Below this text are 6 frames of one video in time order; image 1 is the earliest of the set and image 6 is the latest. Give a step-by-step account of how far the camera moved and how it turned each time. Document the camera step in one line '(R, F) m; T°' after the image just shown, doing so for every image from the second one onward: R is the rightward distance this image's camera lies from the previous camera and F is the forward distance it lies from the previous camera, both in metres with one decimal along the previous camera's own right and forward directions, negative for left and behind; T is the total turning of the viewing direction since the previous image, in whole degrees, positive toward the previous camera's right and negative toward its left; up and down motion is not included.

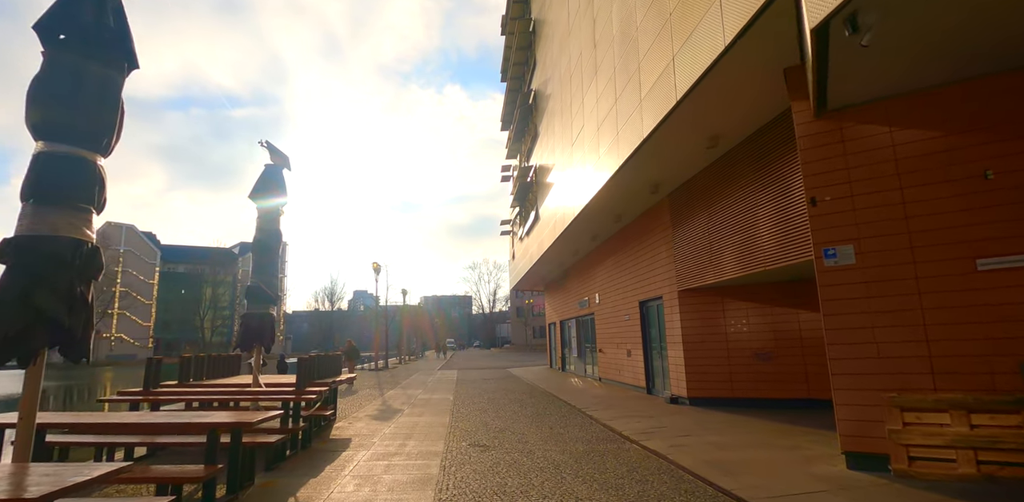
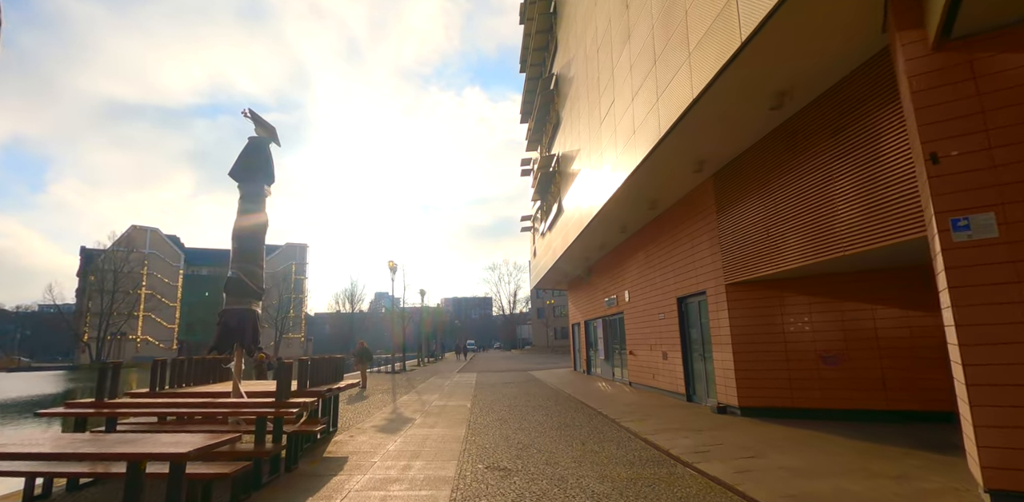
(-0.1, +1.2) m; -2°
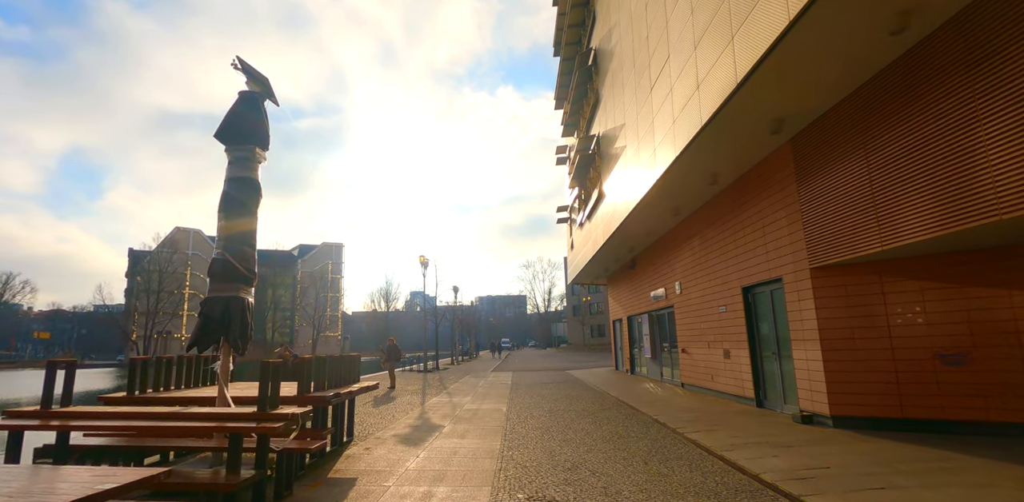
(-0.1, +1.3) m; -4°
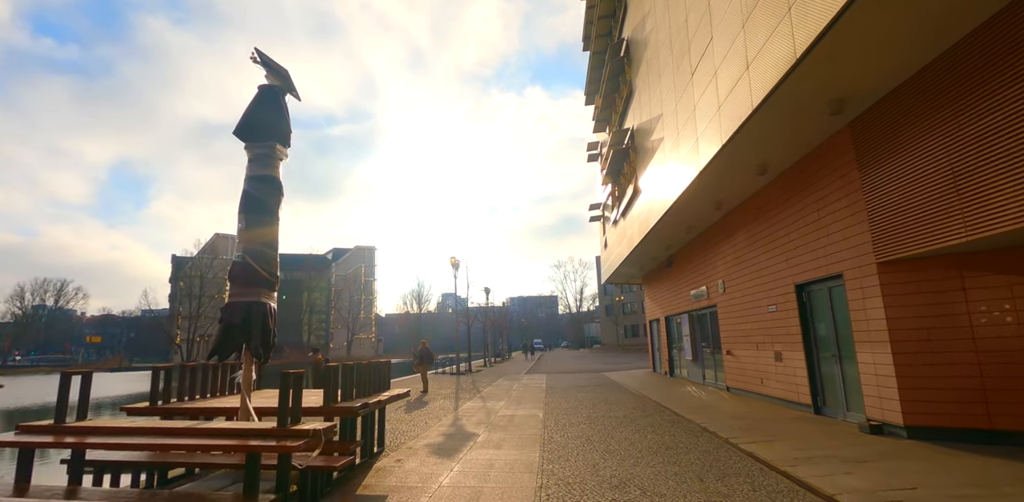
(-0.1, +0.4) m; -4°
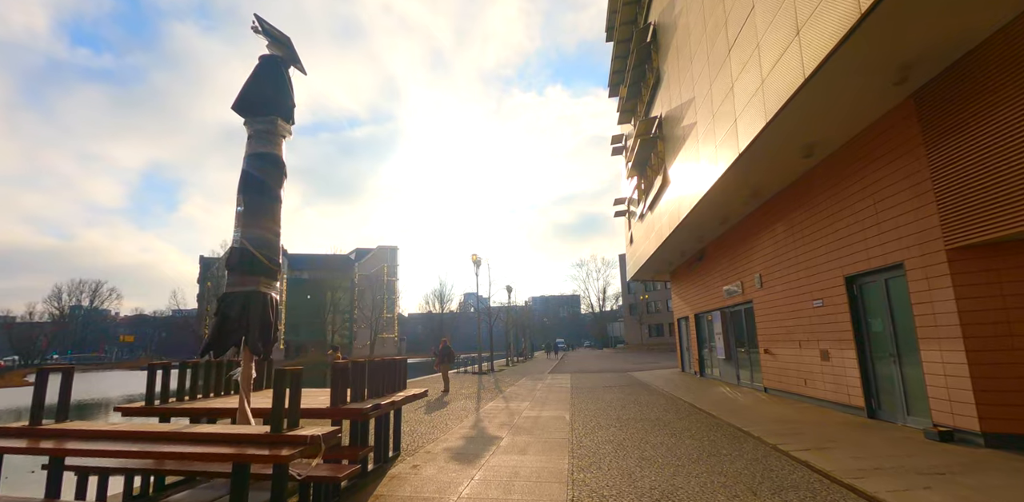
(0.0, +0.5) m; -3°
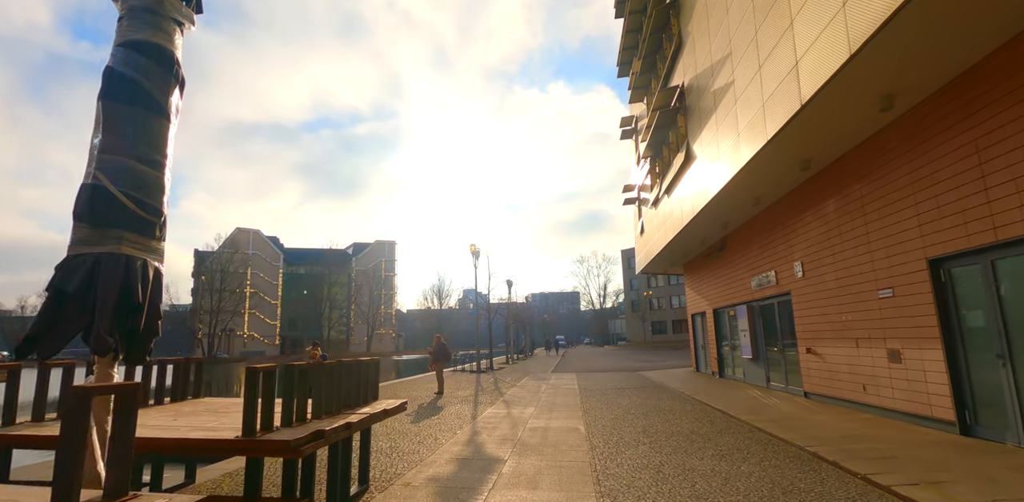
(-0.1, +1.7) m; 0°
